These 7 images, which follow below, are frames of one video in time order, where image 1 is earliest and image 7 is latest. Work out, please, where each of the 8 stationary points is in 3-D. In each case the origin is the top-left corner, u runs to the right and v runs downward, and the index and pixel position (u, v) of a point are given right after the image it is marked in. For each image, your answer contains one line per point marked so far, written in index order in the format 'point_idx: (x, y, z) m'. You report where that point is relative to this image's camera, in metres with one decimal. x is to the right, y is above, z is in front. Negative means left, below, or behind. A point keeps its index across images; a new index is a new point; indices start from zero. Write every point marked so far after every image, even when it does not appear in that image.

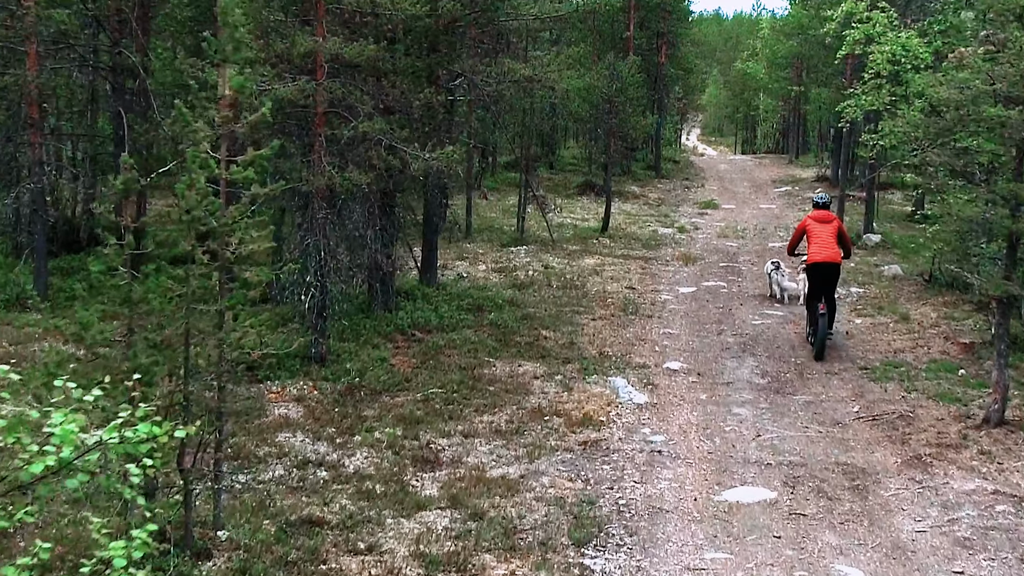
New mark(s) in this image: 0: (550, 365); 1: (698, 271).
0: (+0.3, -0.6, +12.1) m
1: (+2.3, +0.2, +19.1) m
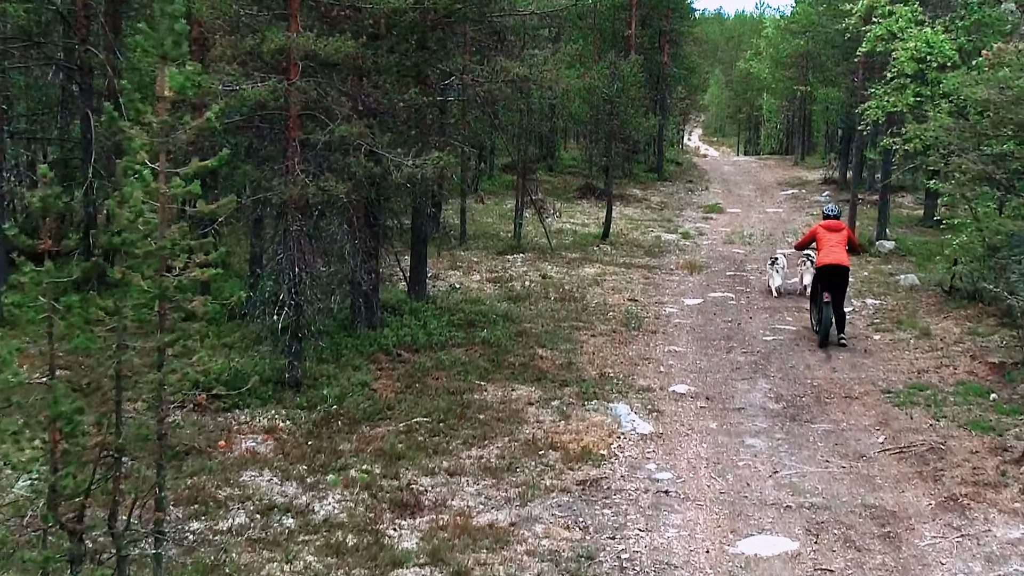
0: (+0.2, -0.7, +11.2) m
1: (+2.3, +0.1, +18.1) m
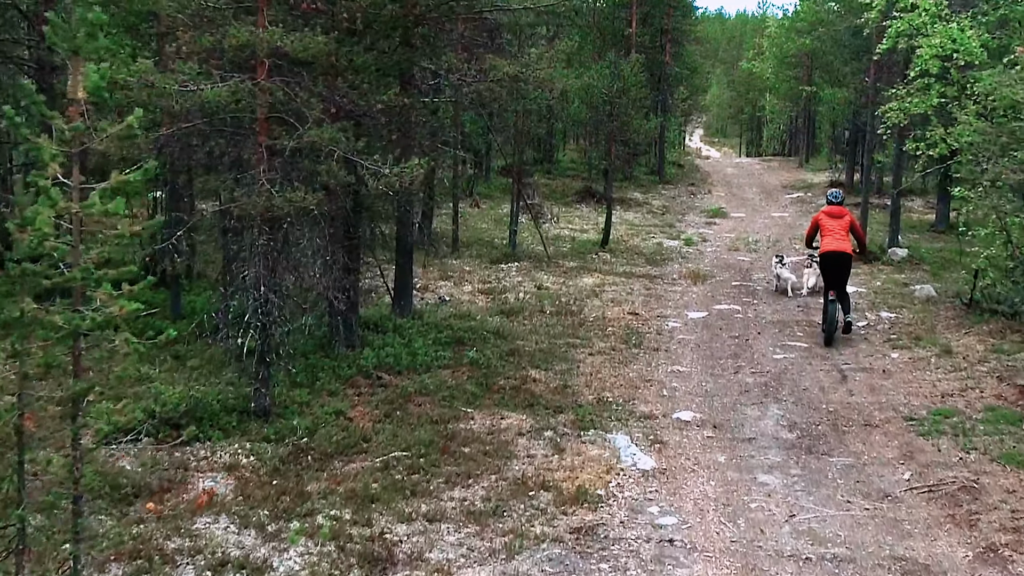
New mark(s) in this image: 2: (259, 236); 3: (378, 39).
0: (+0.2, -0.9, +10.2) m
1: (+2.2, 0.0, +17.2) m
2: (-1.5, +0.3, +9.1) m
3: (-0.9, +1.7, +10.7) m
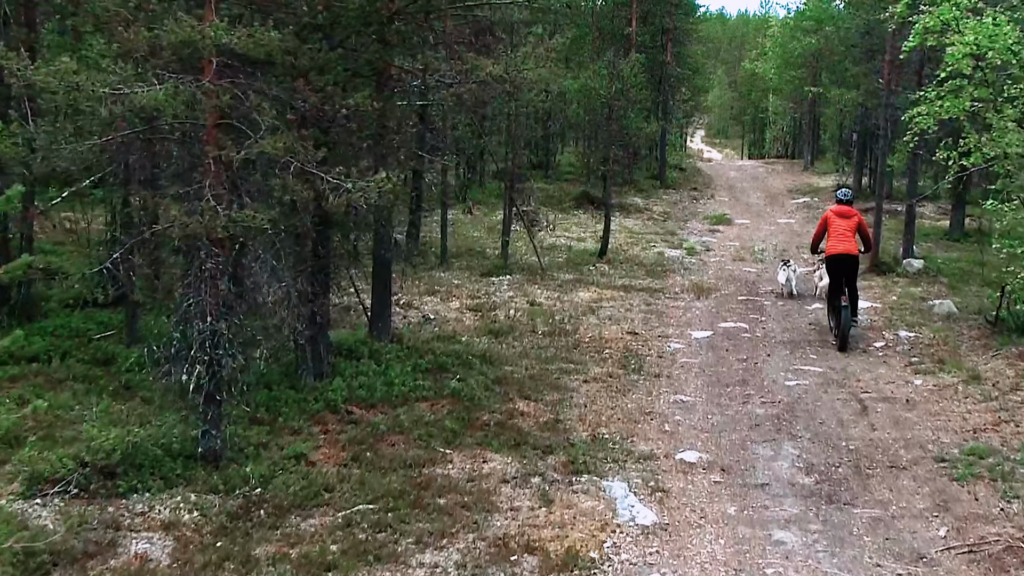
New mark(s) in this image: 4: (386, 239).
0: (+0.1, -1.0, +9.1) m
1: (+2.1, -0.2, +16.1) m
2: (-1.6, +0.2, +8.0) m
3: (-1.0, +1.6, +9.6) m
4: (-0.9, +0.4, +11.3) m
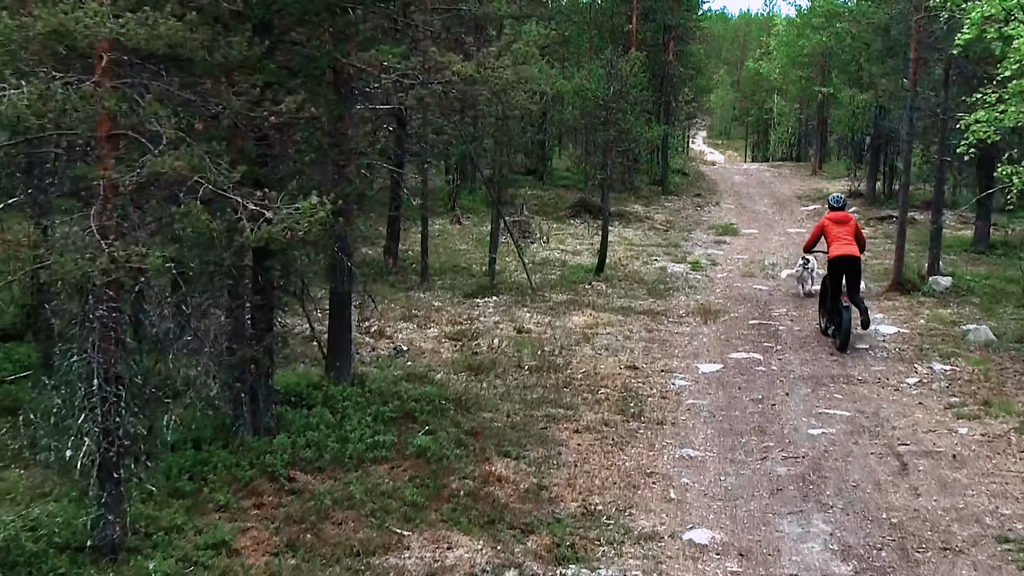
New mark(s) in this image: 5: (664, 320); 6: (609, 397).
0: (-0.1, -1.2, +7.5) m
1: (+2.0, -0.4, +14.5) m
2: (-1.7, -0.1, +6.3) m
3: (-1.2, +1.3, +7.9) m
4: (-1.1, +0.1, +9.7) m
5: (+1.5, -0.3, +15.1) m
6: (+0.7, -0.8, +11.1) m
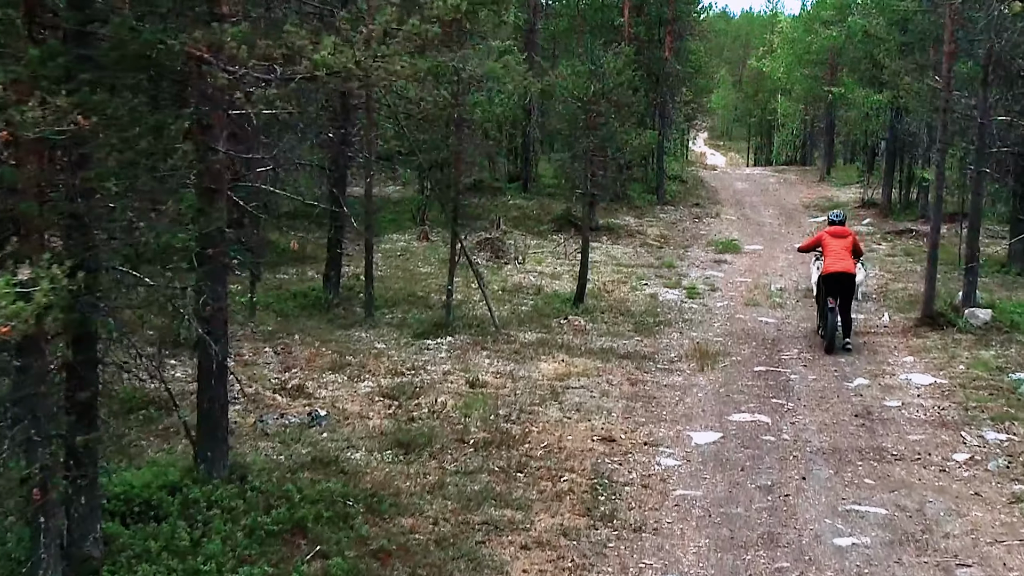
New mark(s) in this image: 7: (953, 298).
0: (-0.4, -1.6, +4.9) m
1: (+1.6, -0.7, +11.9) m
2: (-2.1, -0.4, +3.8) m
3: (-1.5, +1.0, +5.4) m
4: (-1.4, -0.2, +7.1) m
5: (+1.1, -0.6, +12.5) m
6: (+0.3, -1.1, +8.6) m
7: (+4.5, -0.1, +15.7) m
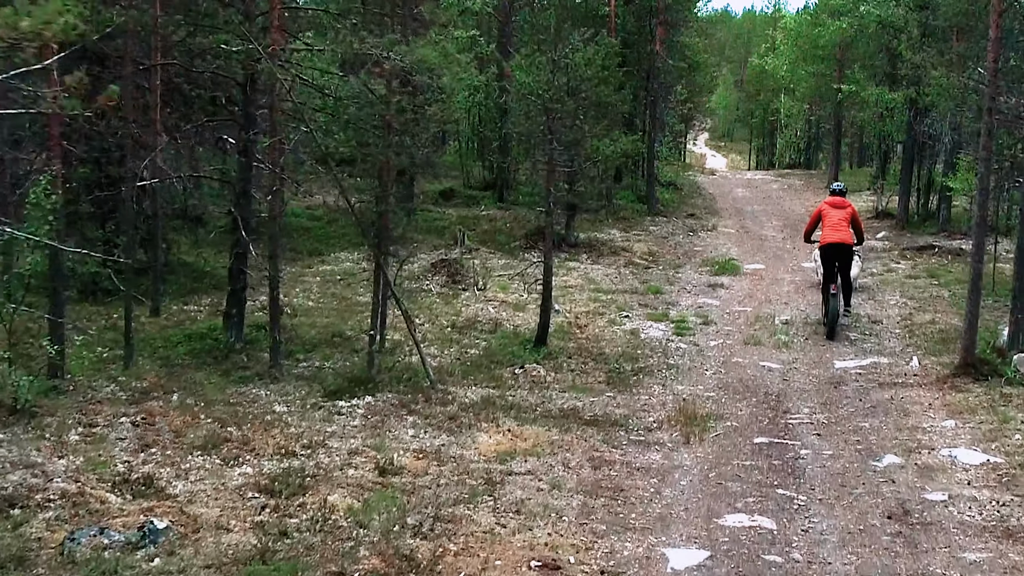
0: (-0.9, -1.9, +2.2) m
1: (+1.2, -1.0, +9.2) m
2: (-2.5, -0.7, +1.1) m
3: (-2.0, +0.7, +2.7) m
4: (-1.9, -0.5, +4.4) m
5: (+0.7, -0.9, +9.8) m
6: (-0.1, -1.4, +5.9) m
7: (+4.1, -0.4, +13.0) m
